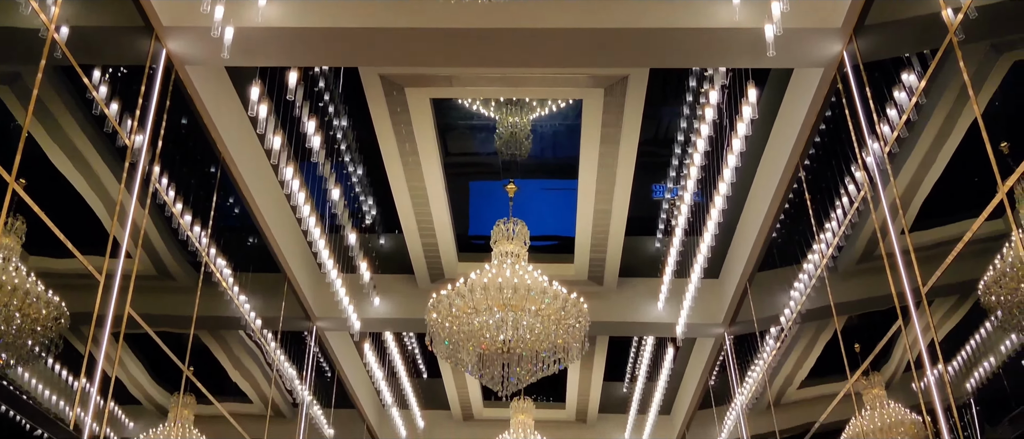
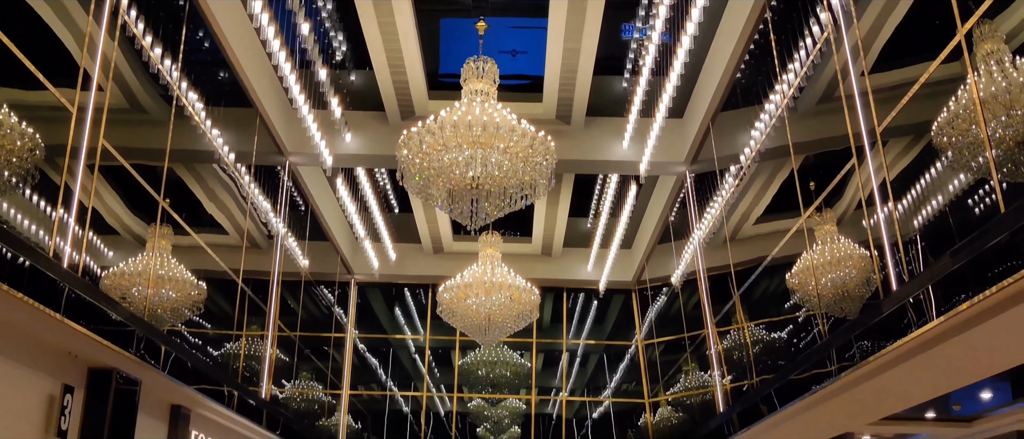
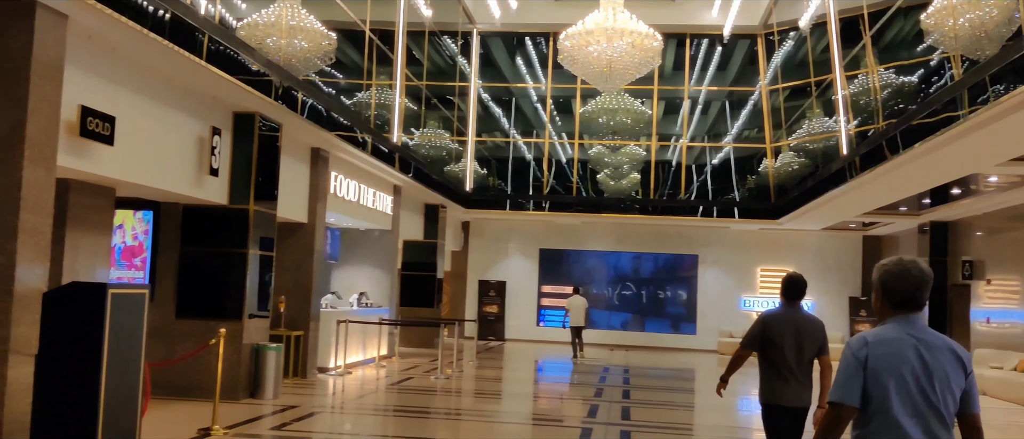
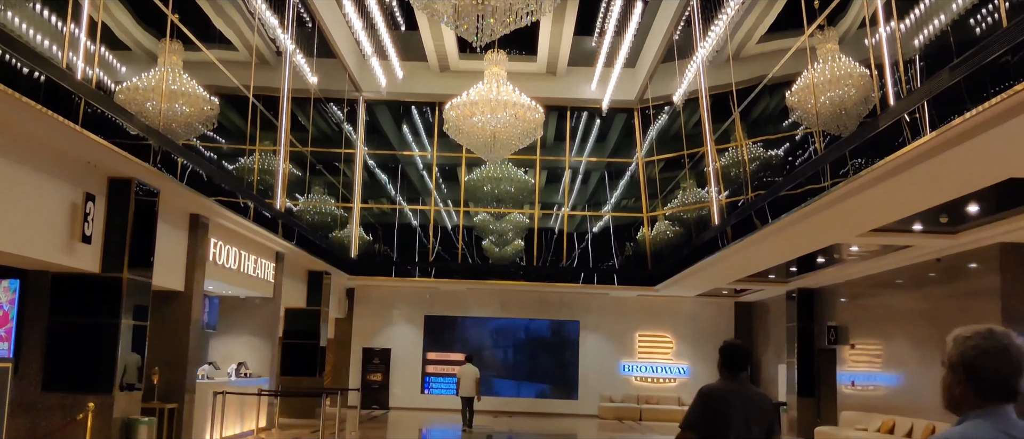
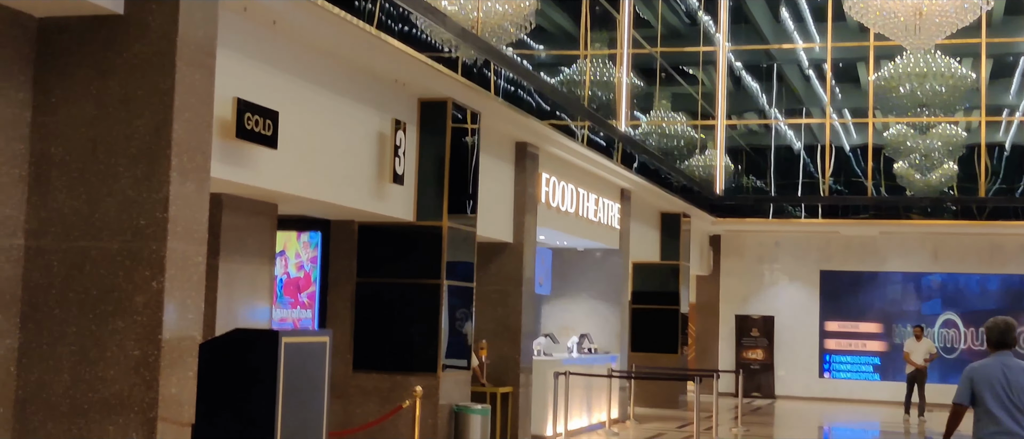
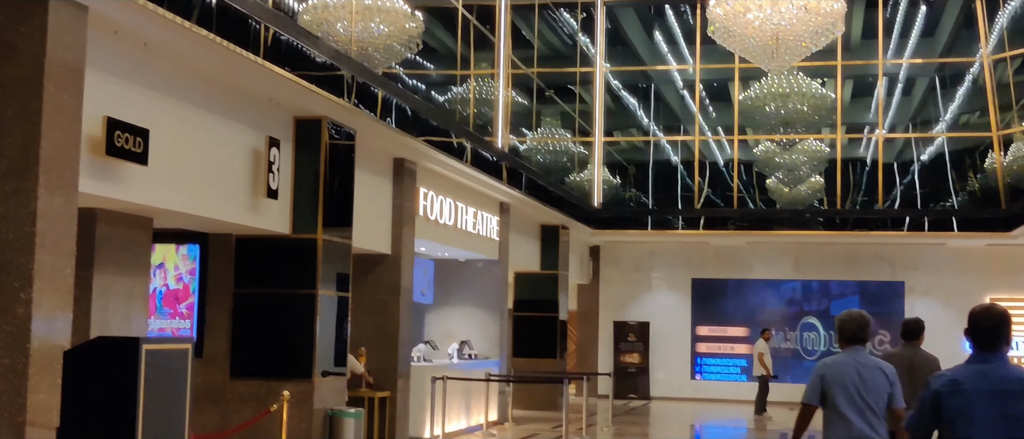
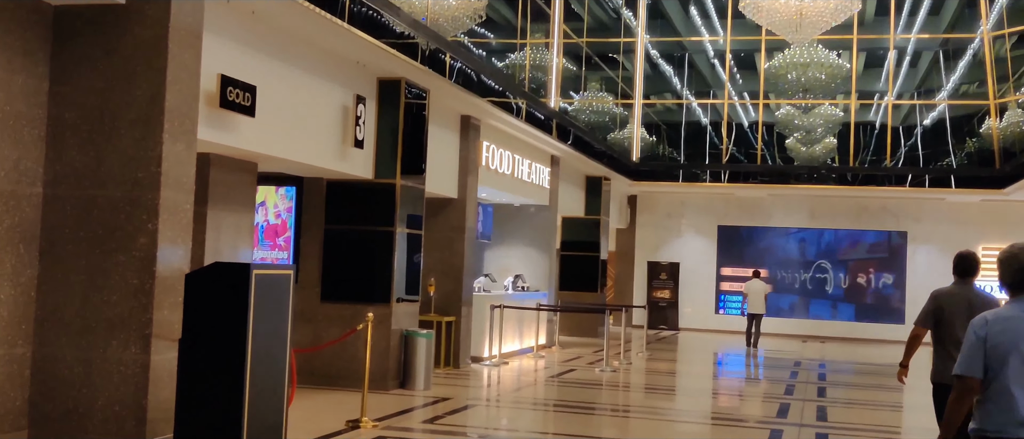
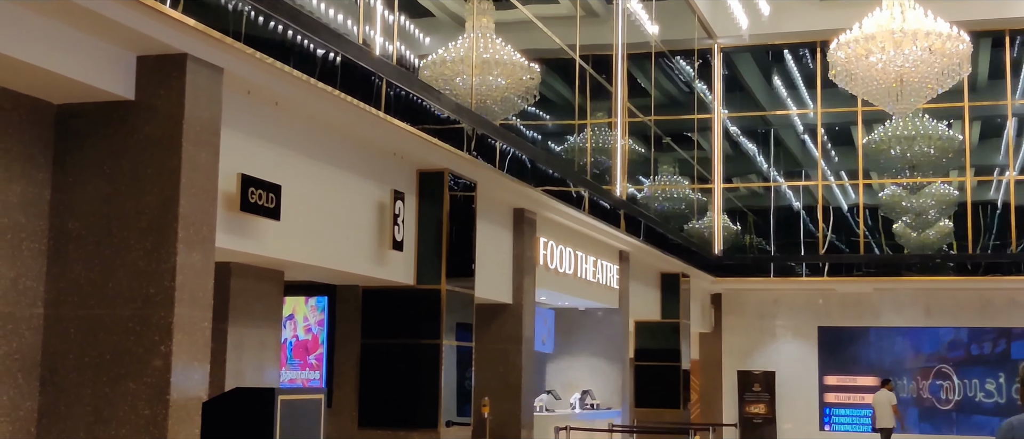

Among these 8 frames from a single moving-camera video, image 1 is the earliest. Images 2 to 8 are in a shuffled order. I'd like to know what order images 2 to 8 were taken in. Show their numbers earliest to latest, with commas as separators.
2, 4, 3, 7, 8, 6, 5
